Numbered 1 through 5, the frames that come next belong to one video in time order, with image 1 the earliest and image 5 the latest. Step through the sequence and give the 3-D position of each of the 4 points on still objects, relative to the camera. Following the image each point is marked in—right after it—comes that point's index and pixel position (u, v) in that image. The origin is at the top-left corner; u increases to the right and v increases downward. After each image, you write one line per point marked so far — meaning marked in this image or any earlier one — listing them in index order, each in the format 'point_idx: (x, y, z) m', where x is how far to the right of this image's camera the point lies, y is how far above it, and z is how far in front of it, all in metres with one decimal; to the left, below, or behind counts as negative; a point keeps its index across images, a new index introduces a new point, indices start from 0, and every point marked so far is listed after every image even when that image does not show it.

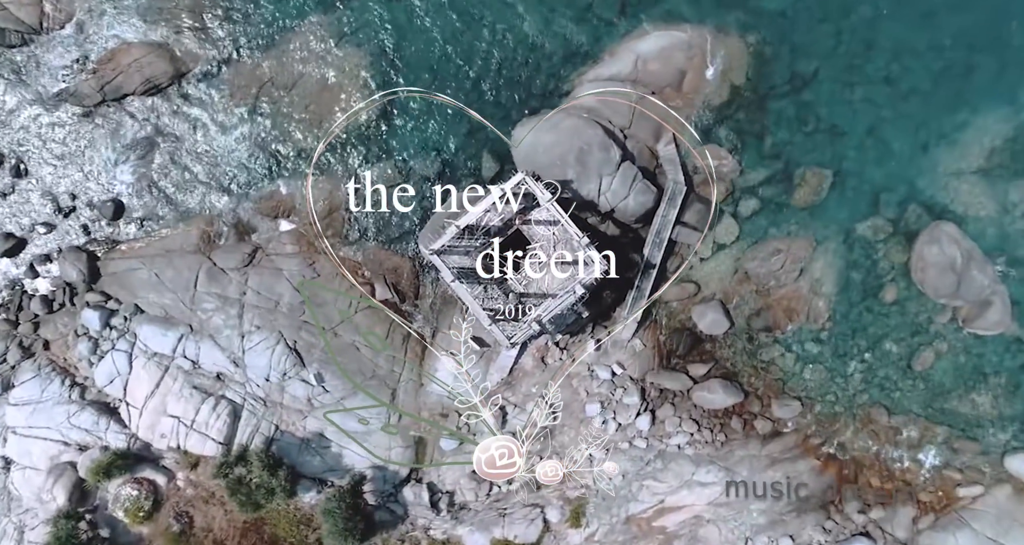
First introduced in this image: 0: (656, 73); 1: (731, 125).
0: (+2.8, +3.9, +16.5) m
1: (+4.3, +2.9, +16.8) m
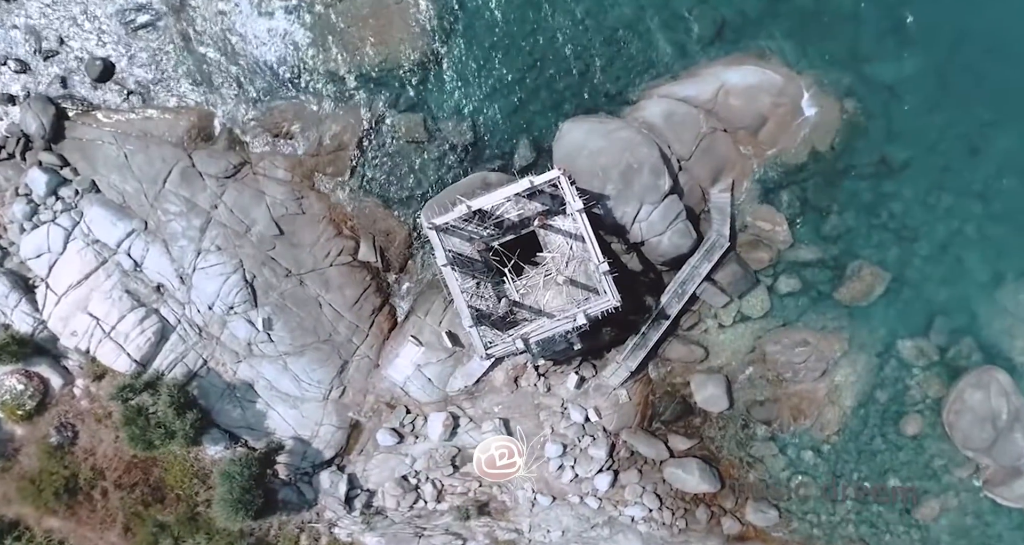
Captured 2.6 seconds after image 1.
0: (+3.9, +2.8, +14.6) m
1: (+5.0, +1.4, +14.9) m
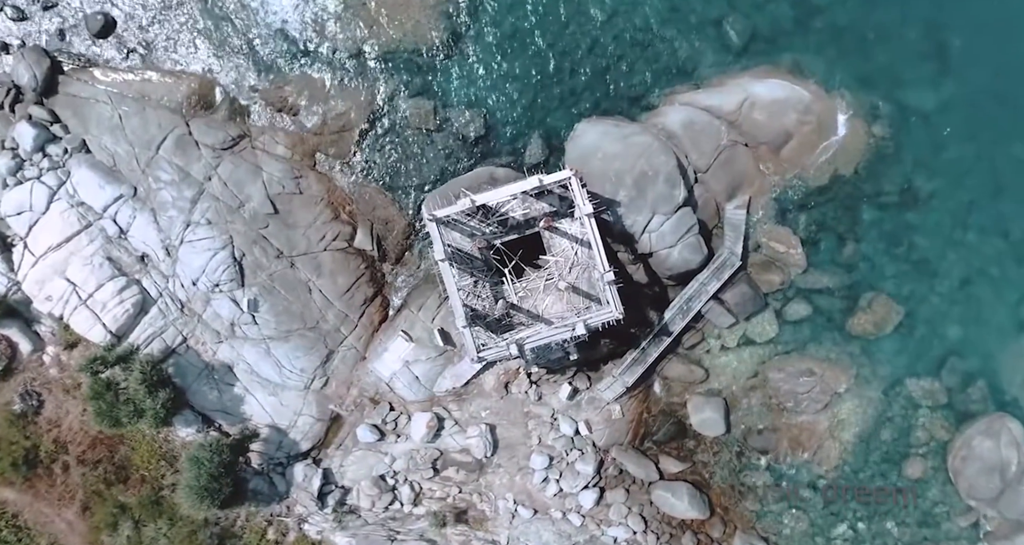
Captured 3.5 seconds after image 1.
0: (+4.1, +2.5, +14.0) m
1: (+5.1, +1.0, +14.3) m
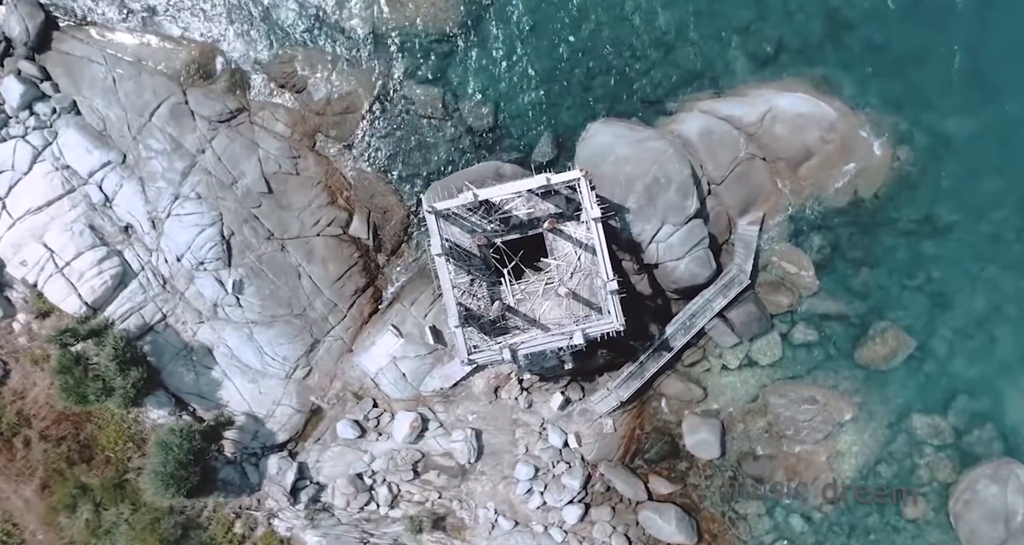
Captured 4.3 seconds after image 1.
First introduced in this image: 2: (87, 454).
0: (+4.3, +2.1, +13.4) m
1: (+5.2, +0.6, +13.7) m
2: (-6.4, -2.8, +12.9) m
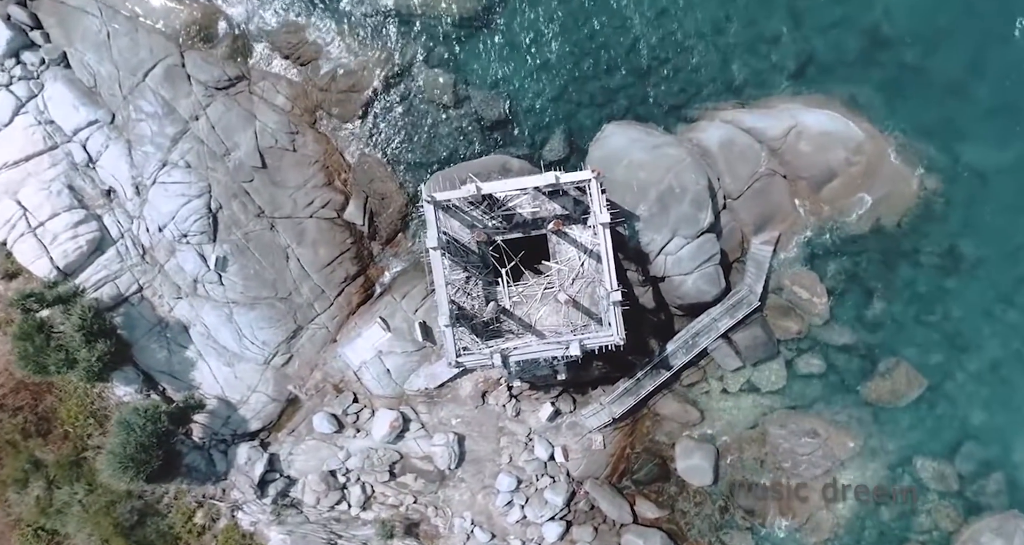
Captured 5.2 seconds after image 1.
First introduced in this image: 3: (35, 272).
0: (+4.4, +1.8, +12.7) m
1: (+5.2, +0.1, +13.0) m
2: (-6.7, -2.2, +12.2) m
3: (-6.8, 0.0, +12.2) m
